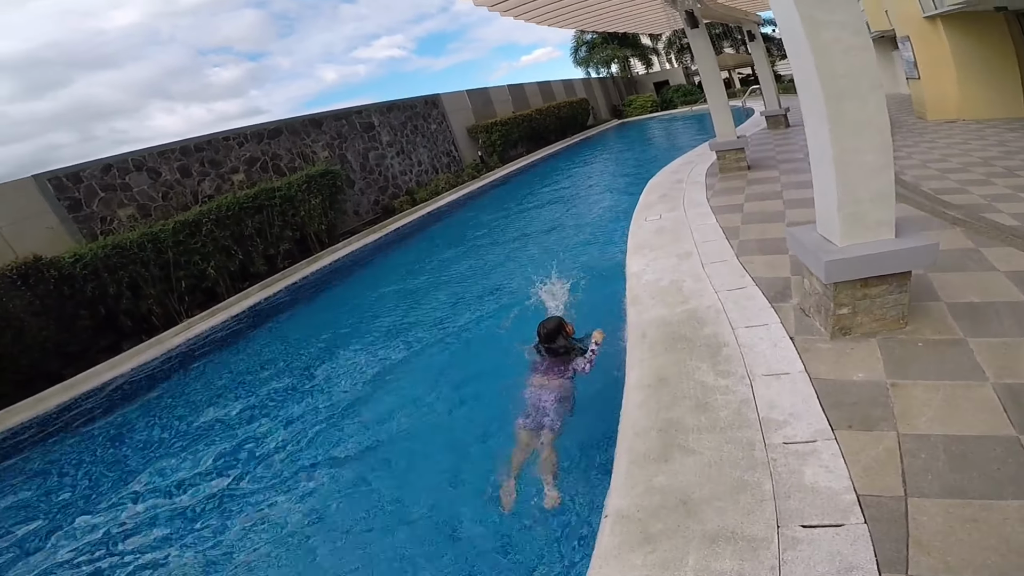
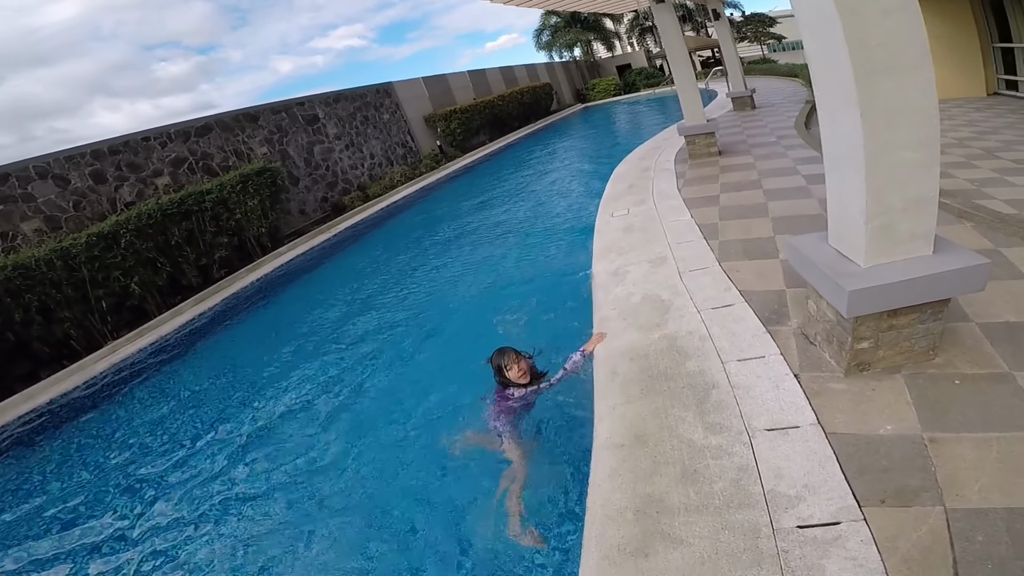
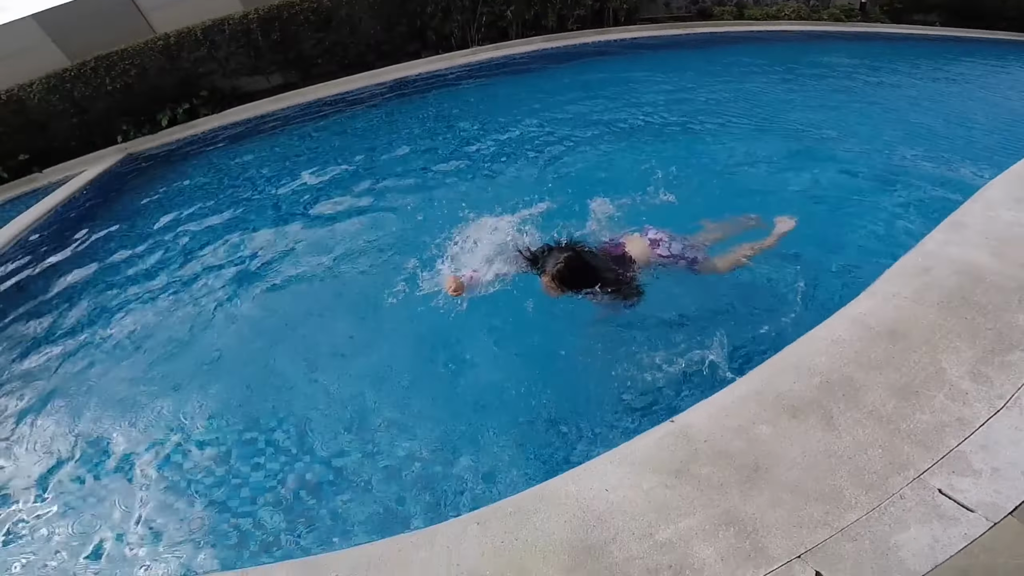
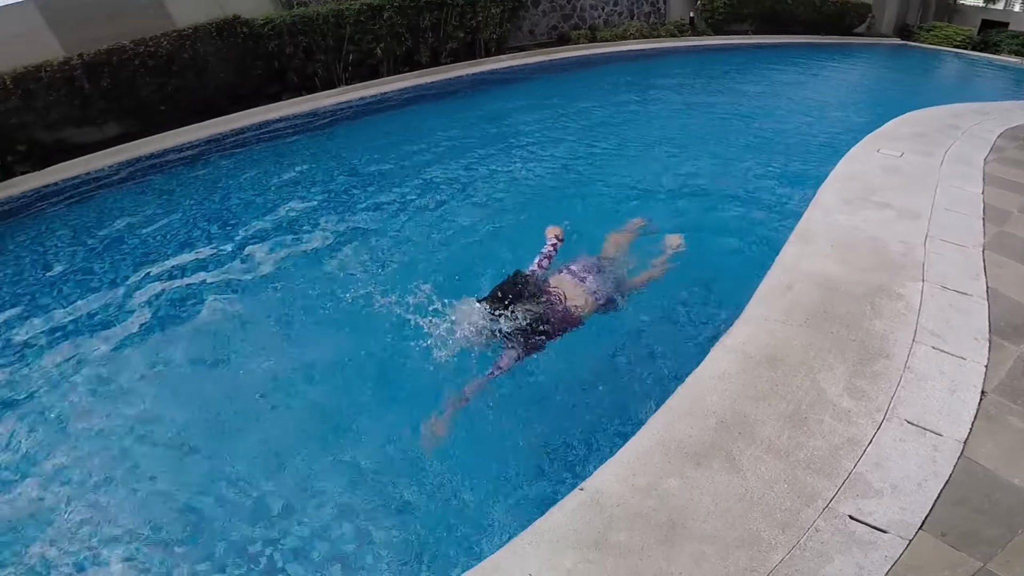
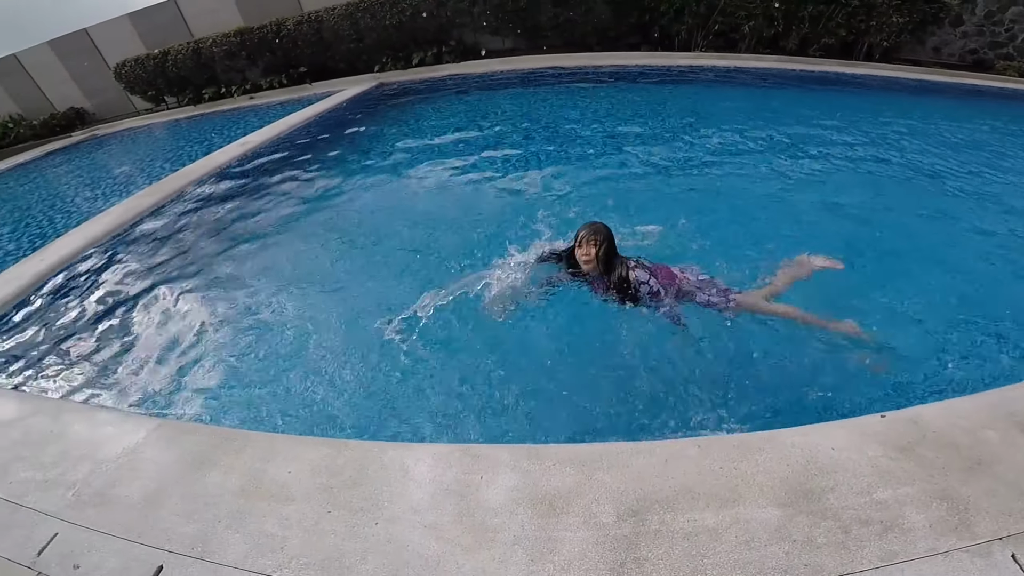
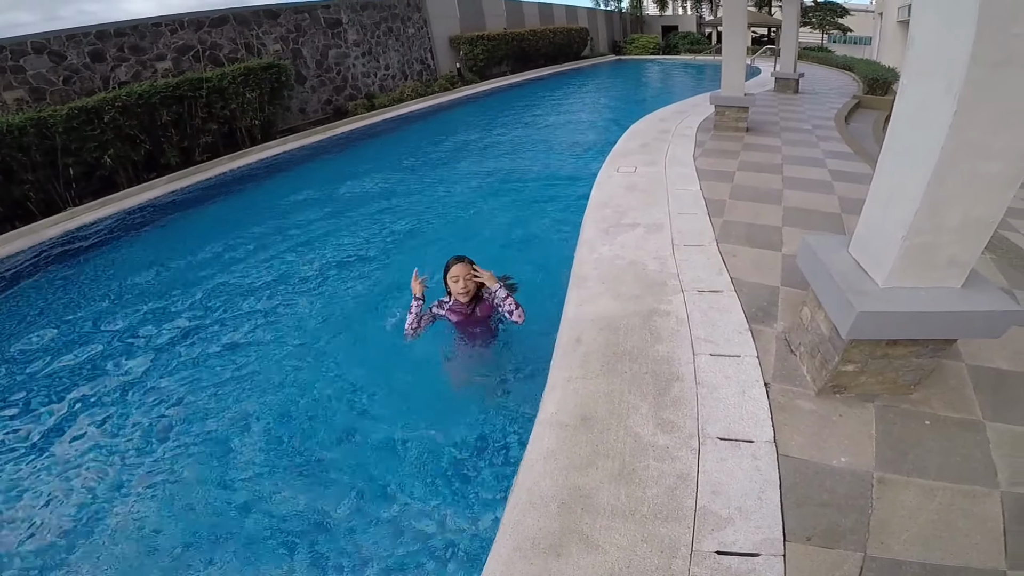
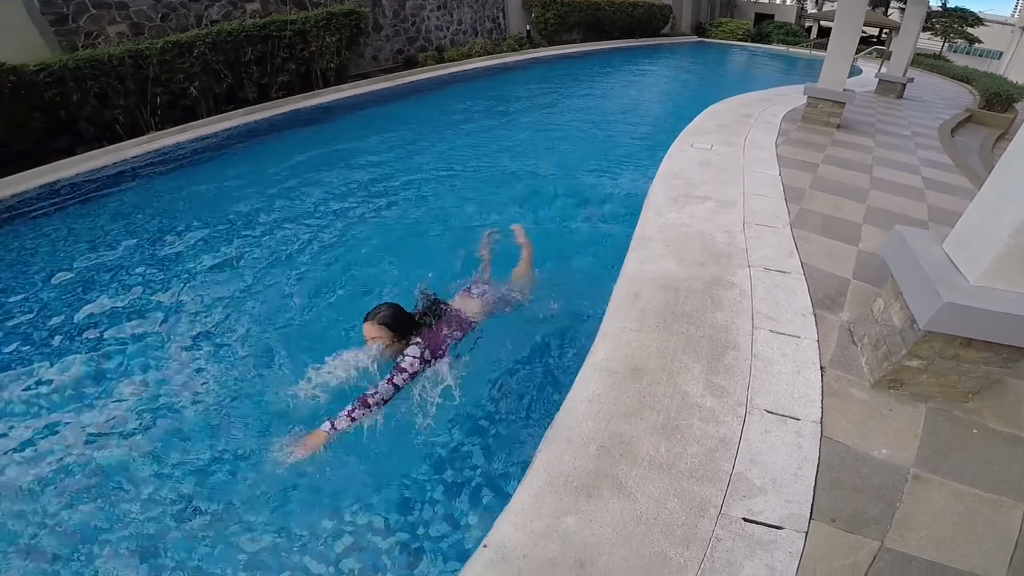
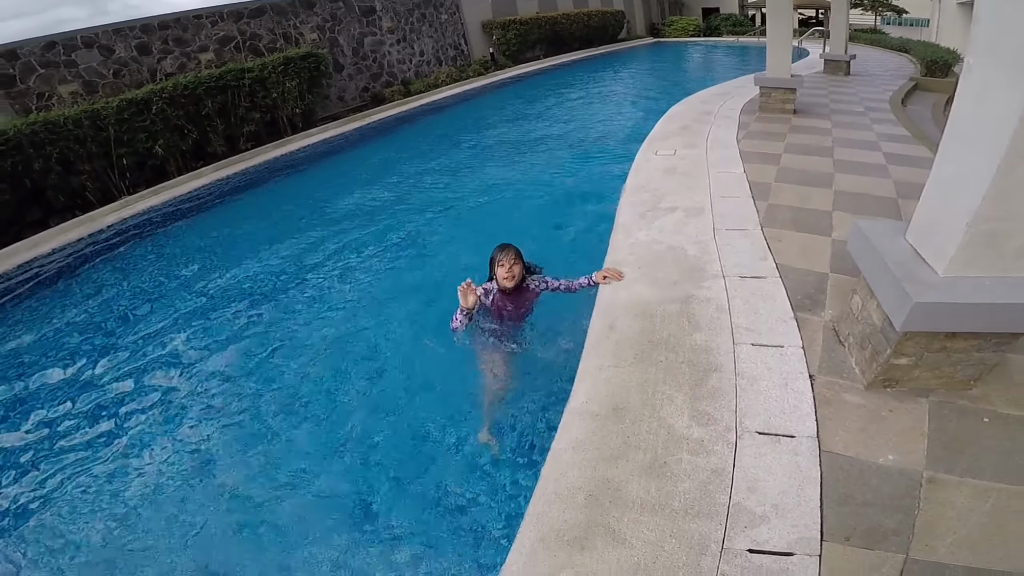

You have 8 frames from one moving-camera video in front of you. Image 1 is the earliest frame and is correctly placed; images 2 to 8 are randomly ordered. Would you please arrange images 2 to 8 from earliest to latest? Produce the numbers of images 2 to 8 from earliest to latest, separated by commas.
2, 8, 6, 7, 4, 3, 5
